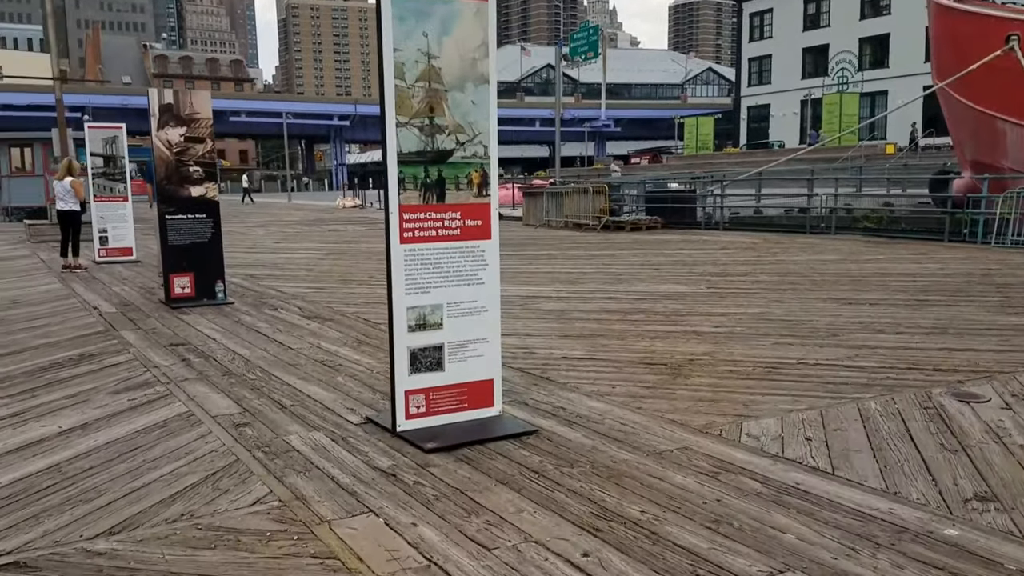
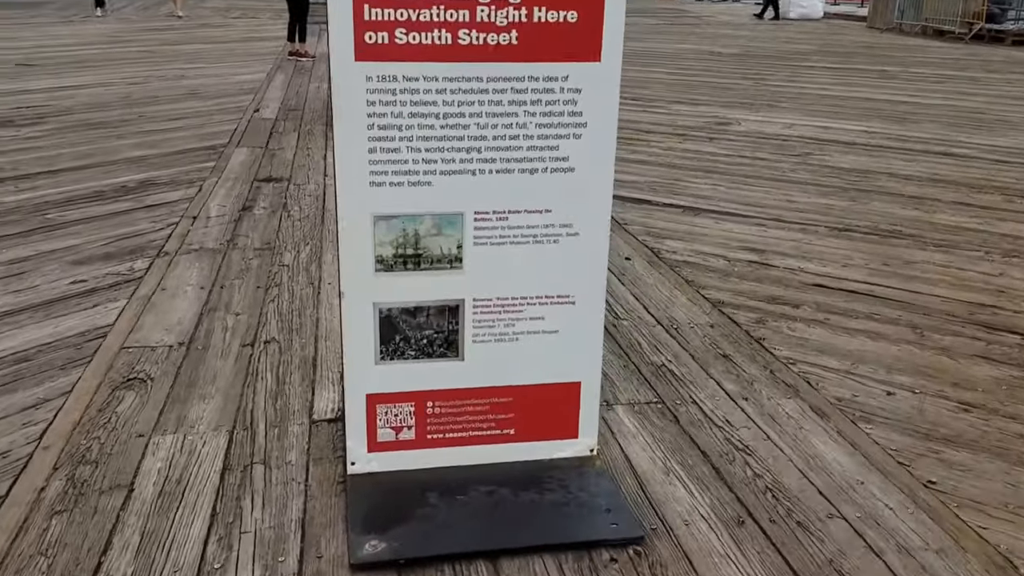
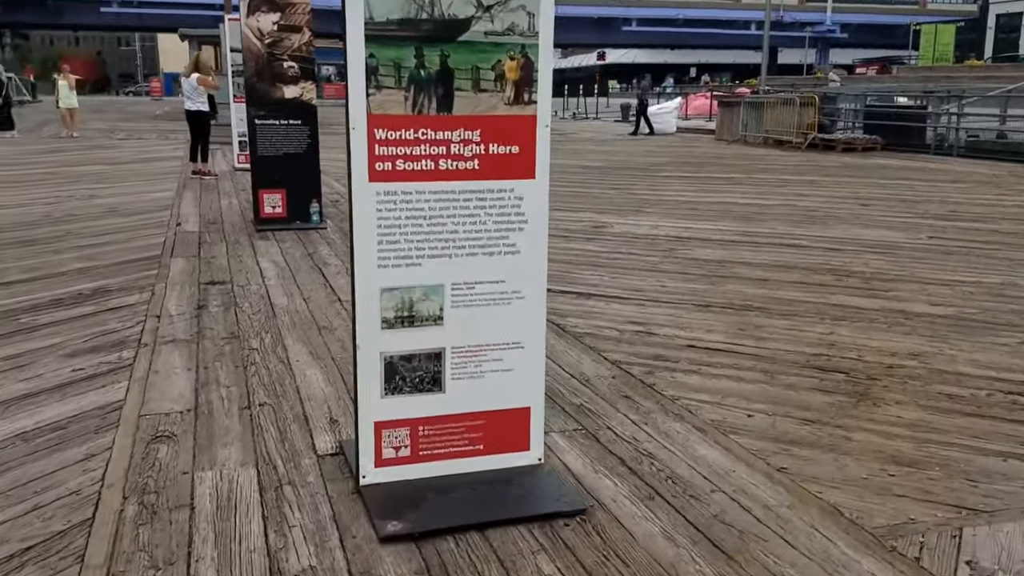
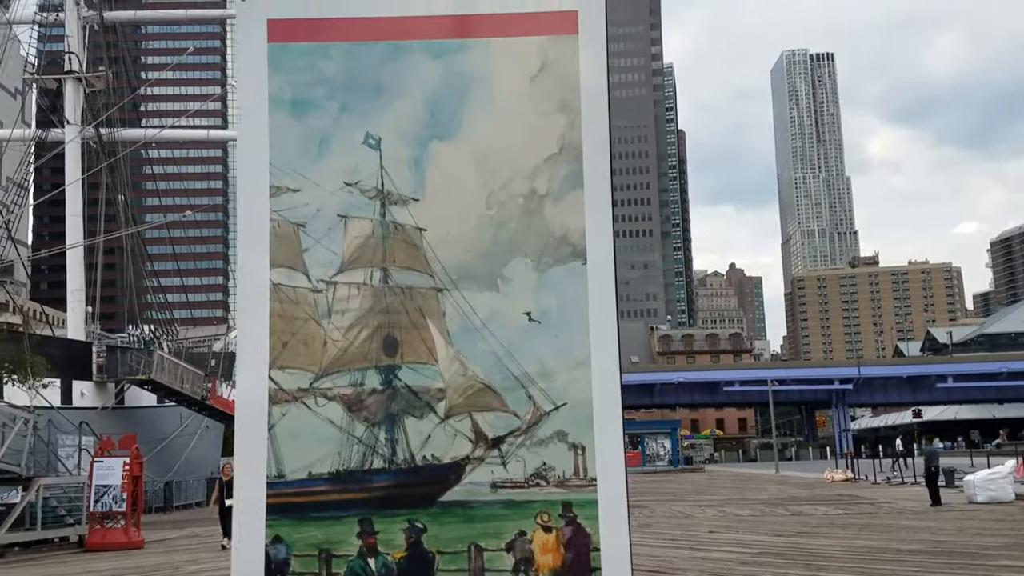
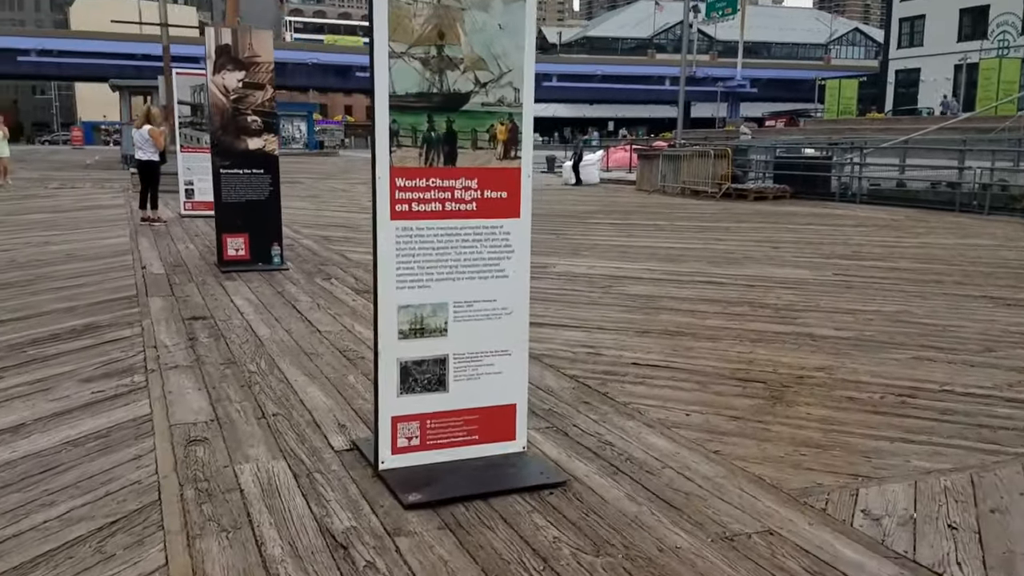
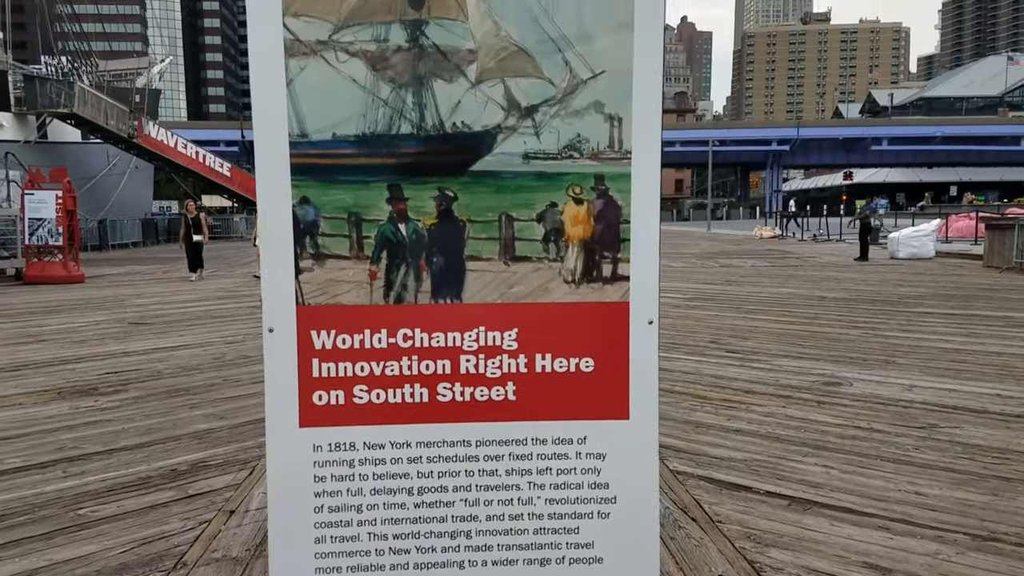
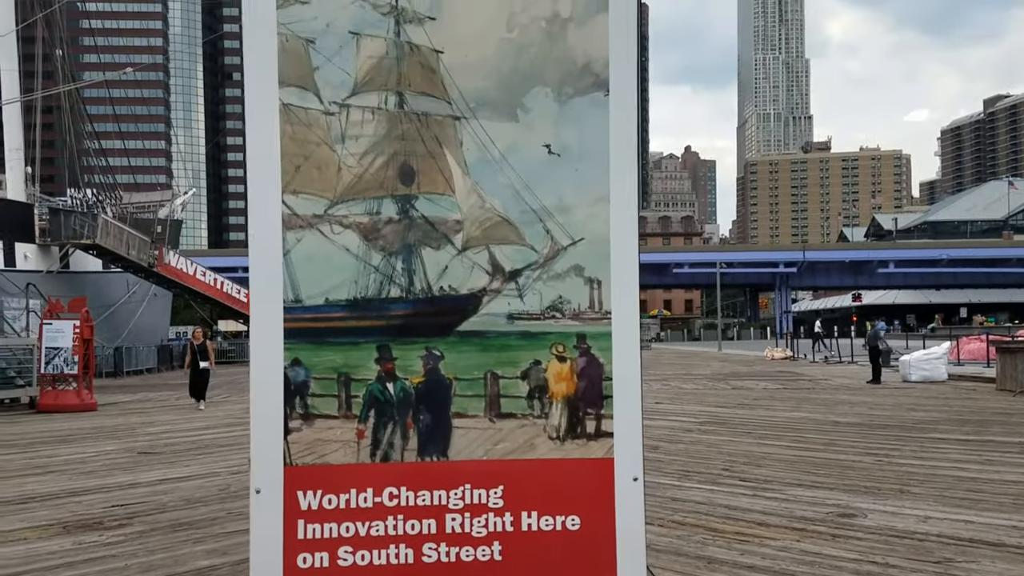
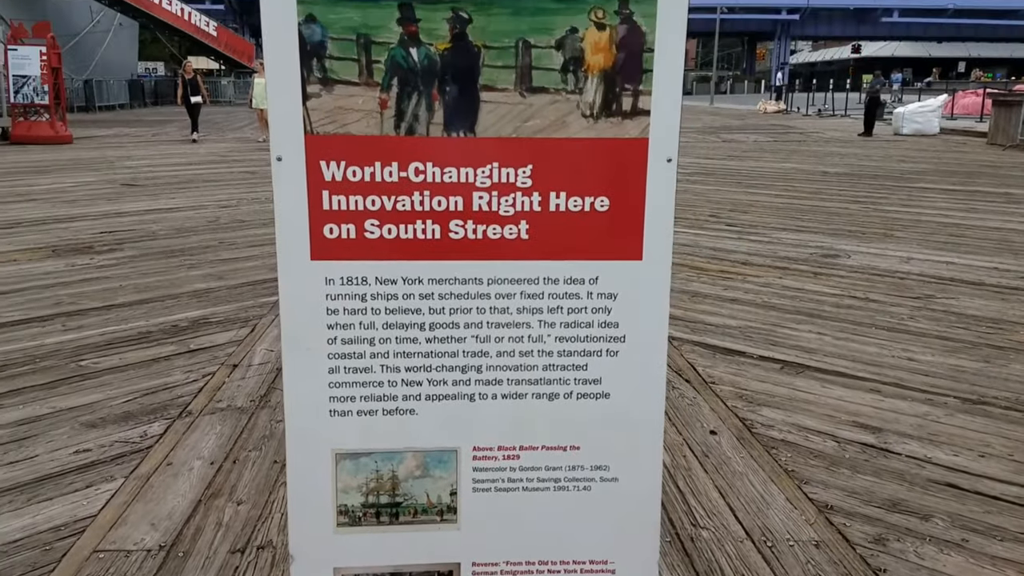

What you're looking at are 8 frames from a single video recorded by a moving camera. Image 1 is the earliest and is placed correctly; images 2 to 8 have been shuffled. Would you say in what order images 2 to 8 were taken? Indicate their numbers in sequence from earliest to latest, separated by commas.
5, 3, 2, 8, 6, 7, 4
